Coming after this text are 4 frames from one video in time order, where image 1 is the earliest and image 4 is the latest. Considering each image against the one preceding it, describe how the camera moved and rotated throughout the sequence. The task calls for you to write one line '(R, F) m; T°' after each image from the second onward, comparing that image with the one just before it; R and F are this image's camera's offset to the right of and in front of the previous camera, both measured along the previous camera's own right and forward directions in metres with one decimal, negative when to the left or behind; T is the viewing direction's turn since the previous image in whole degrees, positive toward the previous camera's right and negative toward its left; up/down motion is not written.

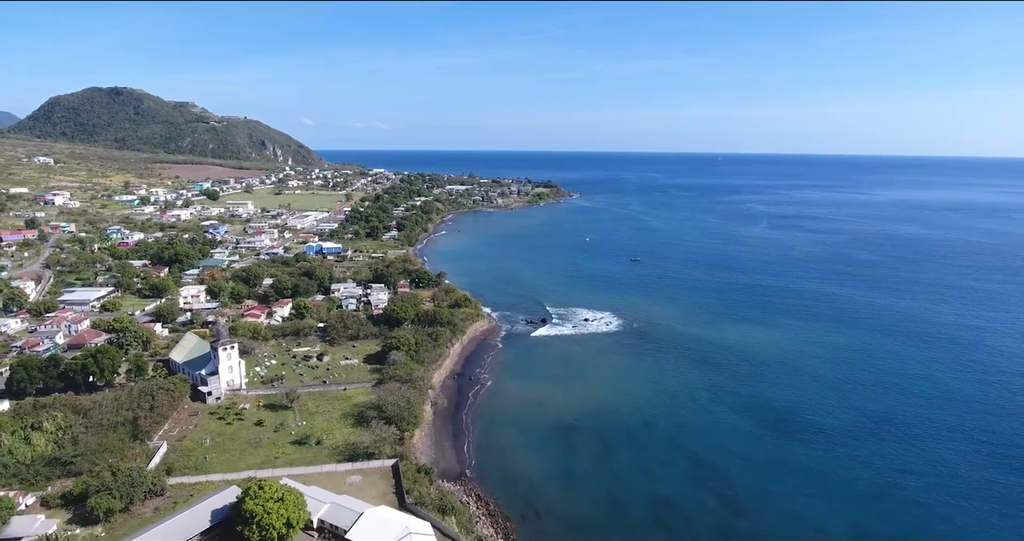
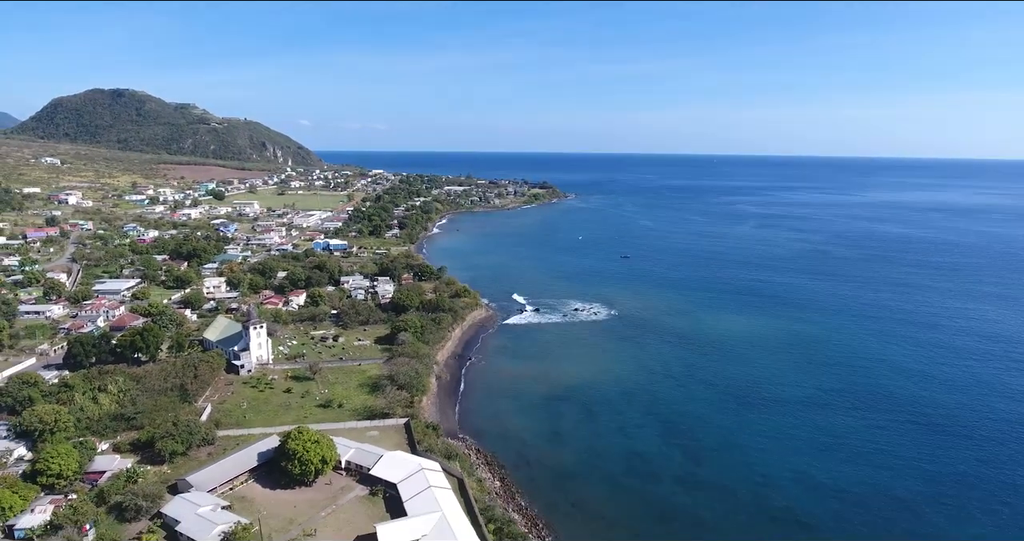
(+0.1, -2.3) m; 0°
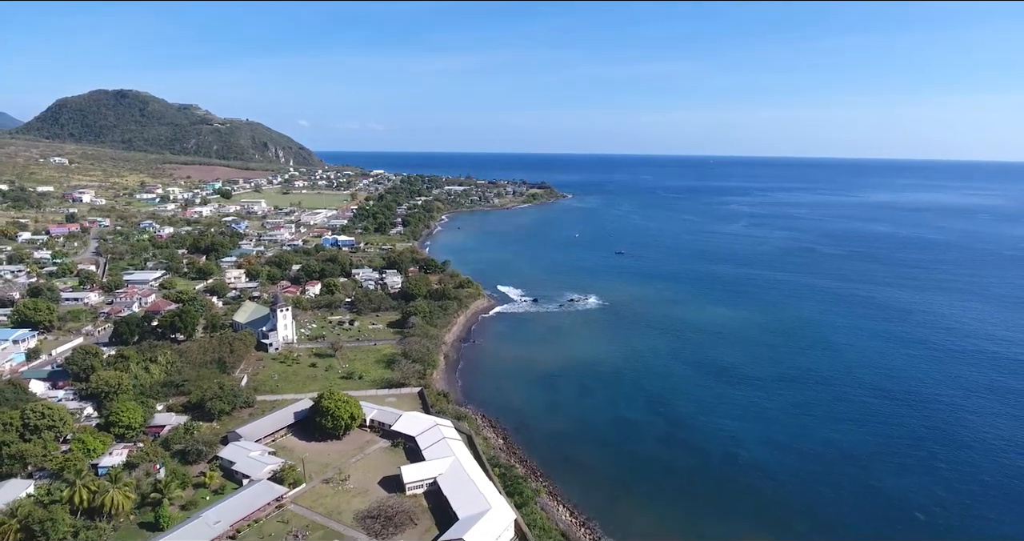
(-0.1, -2.1) m; 0°
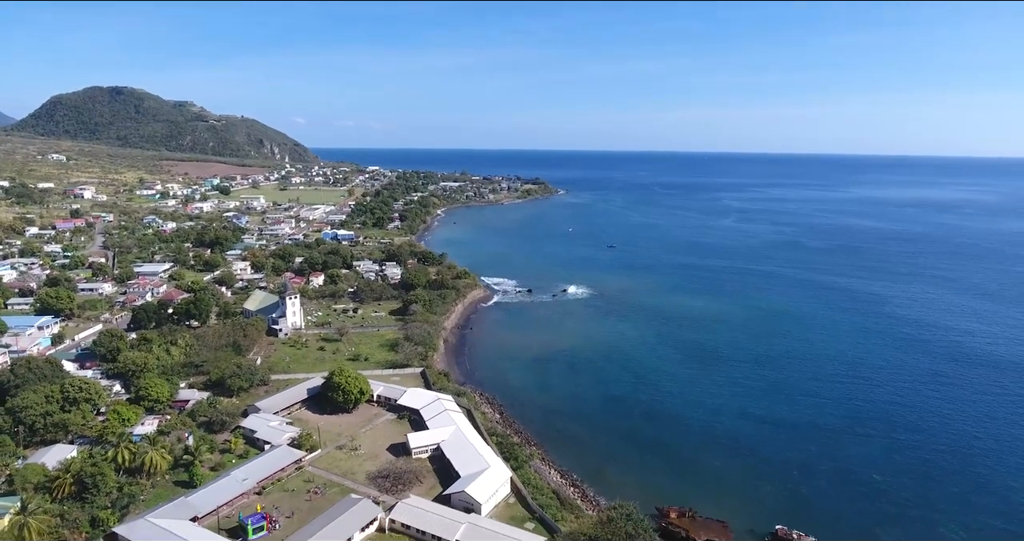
(0.0, -1.4) m; +1°
